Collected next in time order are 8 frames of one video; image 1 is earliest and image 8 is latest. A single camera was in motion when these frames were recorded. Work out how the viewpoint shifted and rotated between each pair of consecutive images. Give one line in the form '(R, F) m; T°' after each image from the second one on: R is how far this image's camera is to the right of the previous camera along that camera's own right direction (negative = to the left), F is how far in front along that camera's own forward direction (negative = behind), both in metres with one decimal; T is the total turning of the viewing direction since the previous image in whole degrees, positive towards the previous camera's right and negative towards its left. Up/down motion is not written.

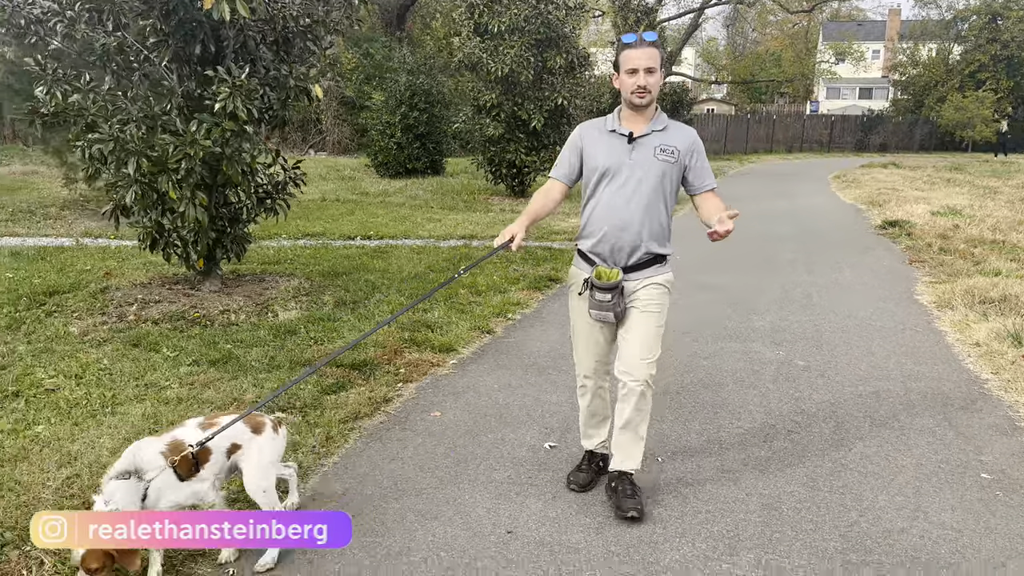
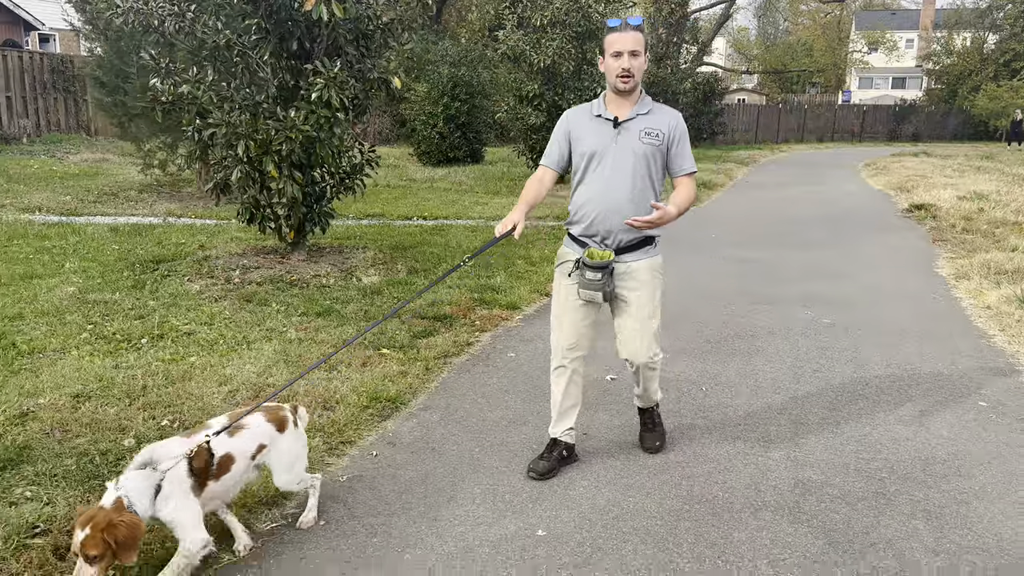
(-0.2, -0.8) m; -2°
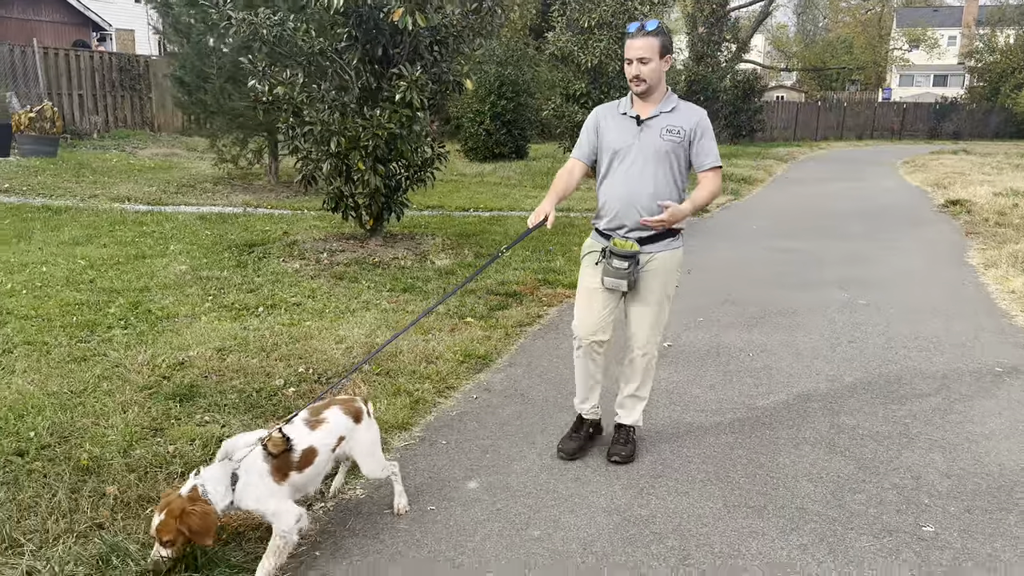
(-0.2, -0.7) m; -2°
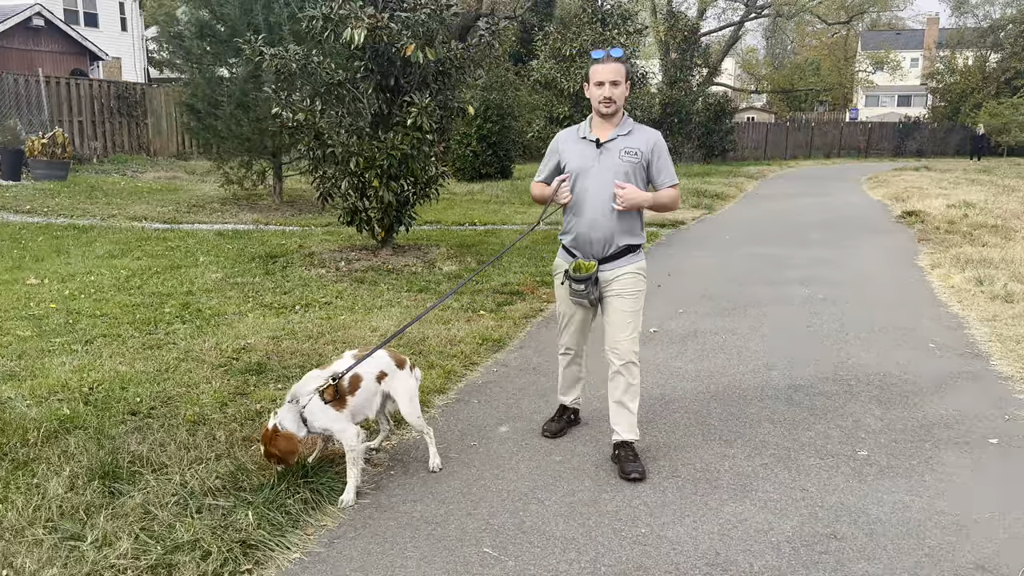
(-0.2, -0.9) m; +2°
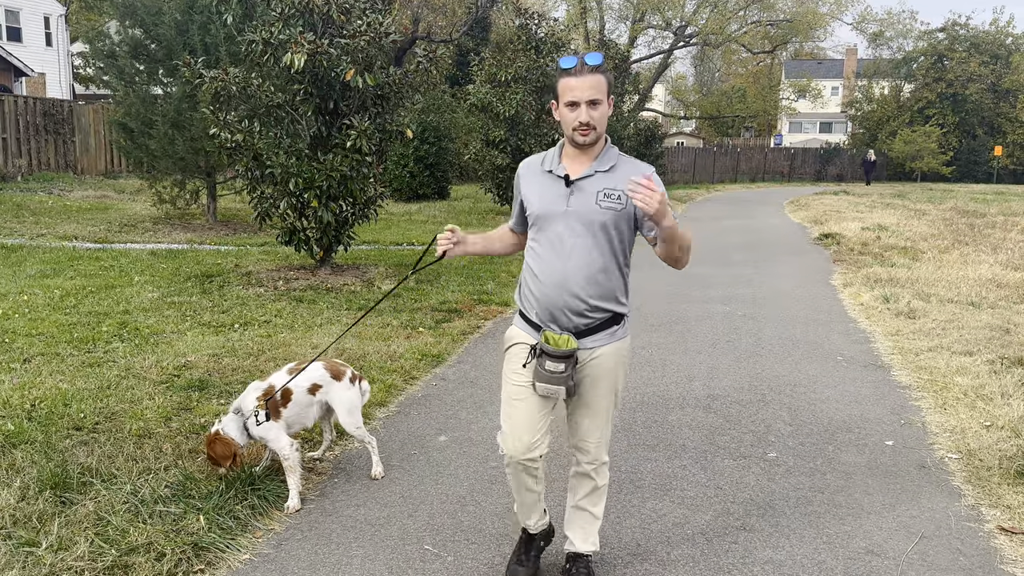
(0.0, -0.3) m; +4°
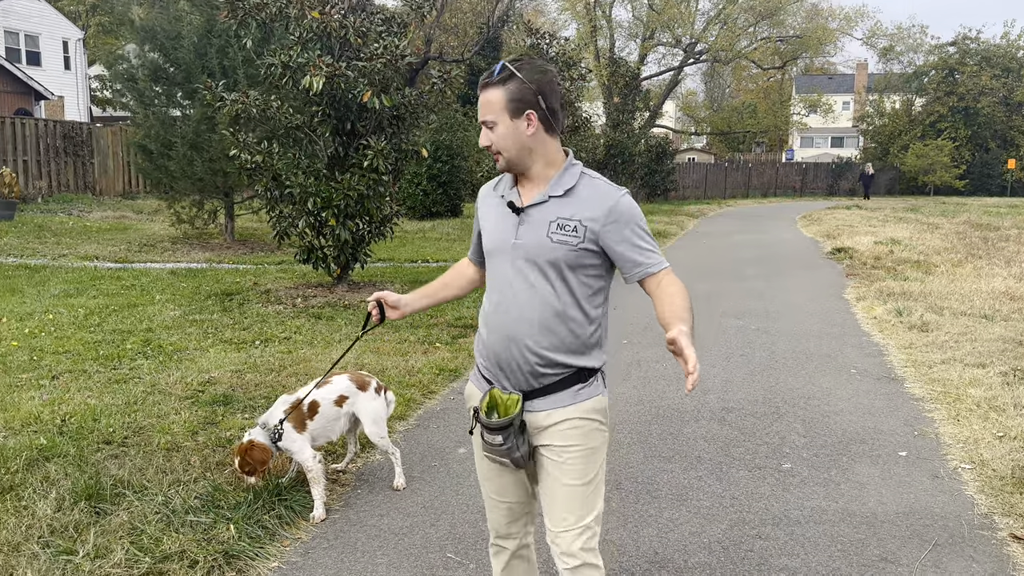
(0.0, -0.1) m; -1°
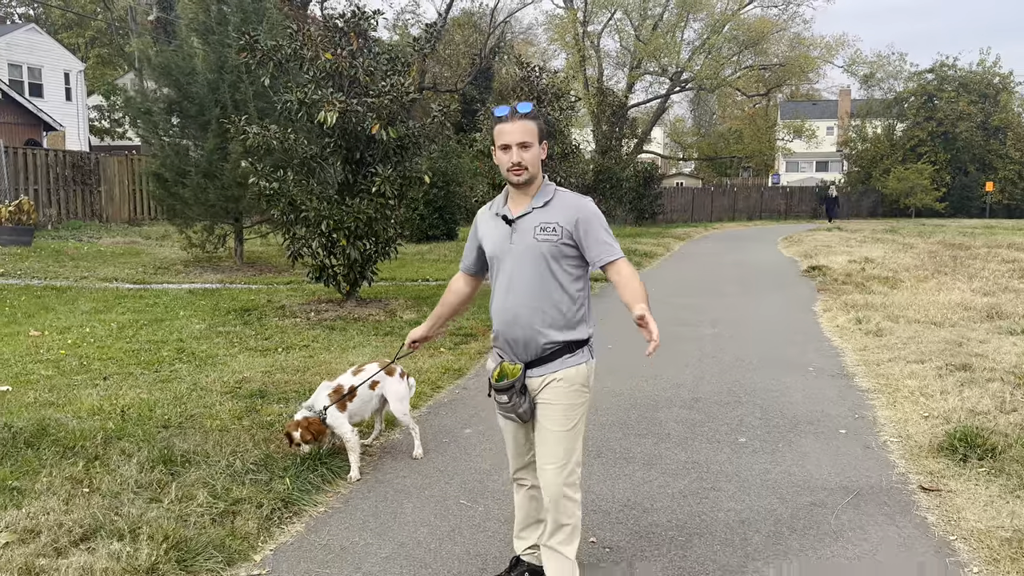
(0.0, -0.8) m; +1°
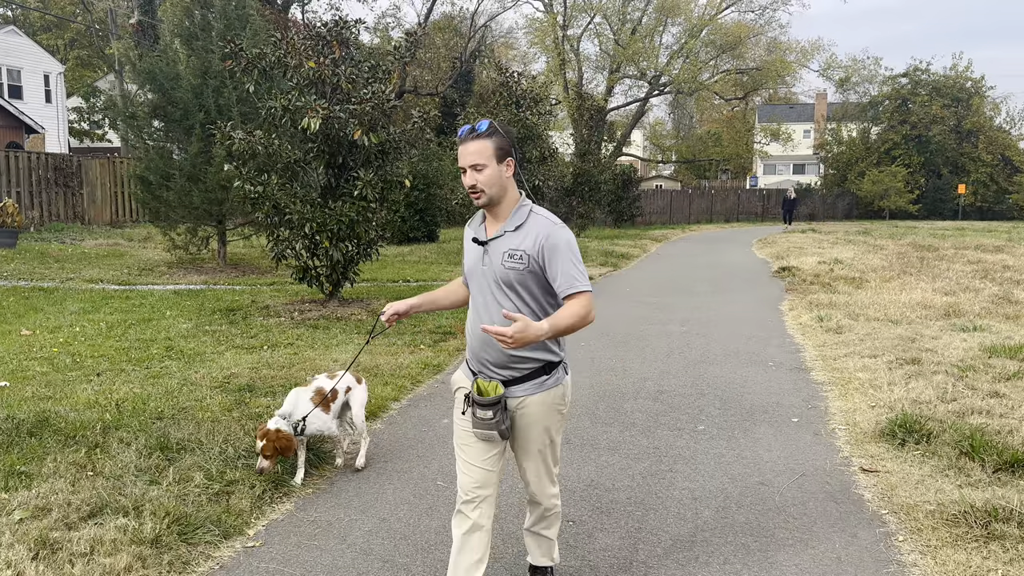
(+0.1, -0.4) m; +1°
